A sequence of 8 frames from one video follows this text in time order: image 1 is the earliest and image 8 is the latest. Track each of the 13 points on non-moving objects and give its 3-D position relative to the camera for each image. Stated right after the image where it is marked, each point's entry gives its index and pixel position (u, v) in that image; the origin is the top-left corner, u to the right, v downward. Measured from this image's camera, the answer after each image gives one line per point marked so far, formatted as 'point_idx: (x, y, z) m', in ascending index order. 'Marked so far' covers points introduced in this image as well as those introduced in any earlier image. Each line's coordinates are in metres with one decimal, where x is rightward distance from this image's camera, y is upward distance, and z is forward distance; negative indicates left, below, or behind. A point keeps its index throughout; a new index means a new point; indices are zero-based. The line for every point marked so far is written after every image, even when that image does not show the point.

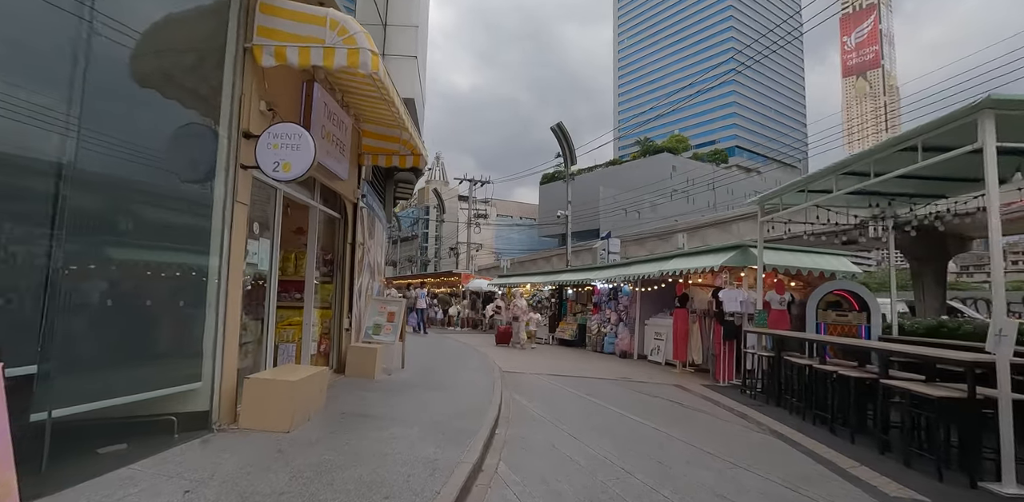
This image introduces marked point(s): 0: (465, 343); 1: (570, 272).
0: (-1.6, -3.1, +17.7) m
1: (+2.2, -0.8, +19.7) m
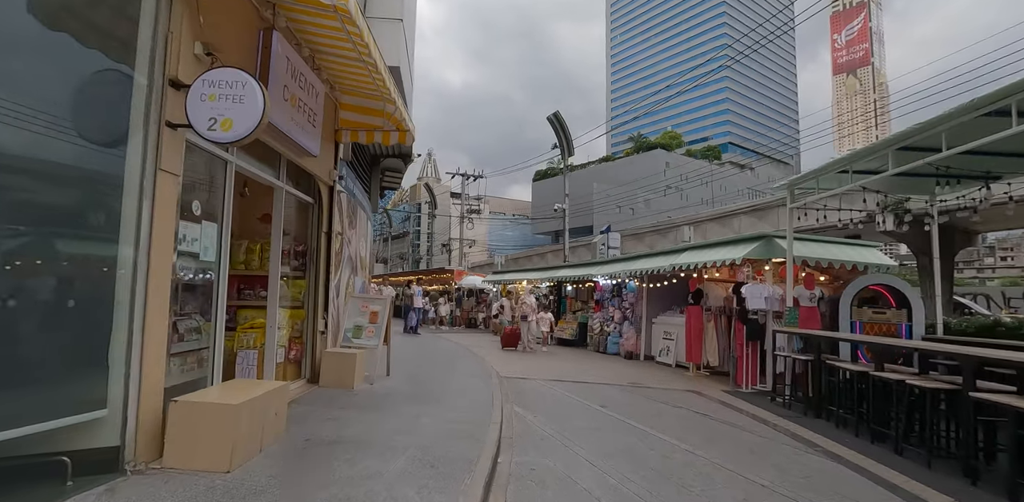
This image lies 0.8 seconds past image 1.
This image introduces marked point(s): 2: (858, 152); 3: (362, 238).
0: (-1.7, -2.9, +16.6) m
1: (+2.0, -0.6, +18.6) m
2: (+4.7, +1.4, +7.1) m
3: (-2.9, +0.2, +10.1) m
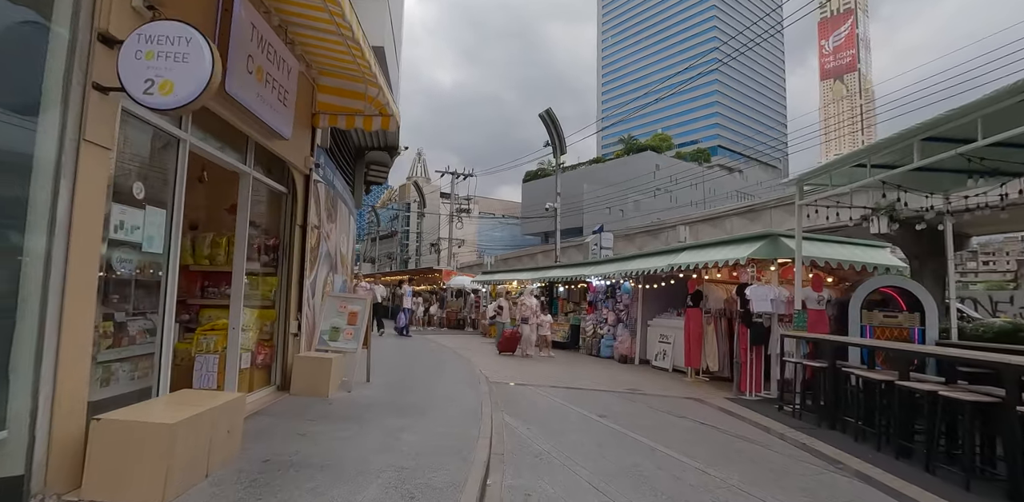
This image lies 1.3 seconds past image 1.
0: (-2.0, -2.9, +15.9) m
1: (+1.7, -0.6, +18.1) m
2: (+4.6, +1.4, +6.6) m
3: (-3.1, +0.3, +9.4) m
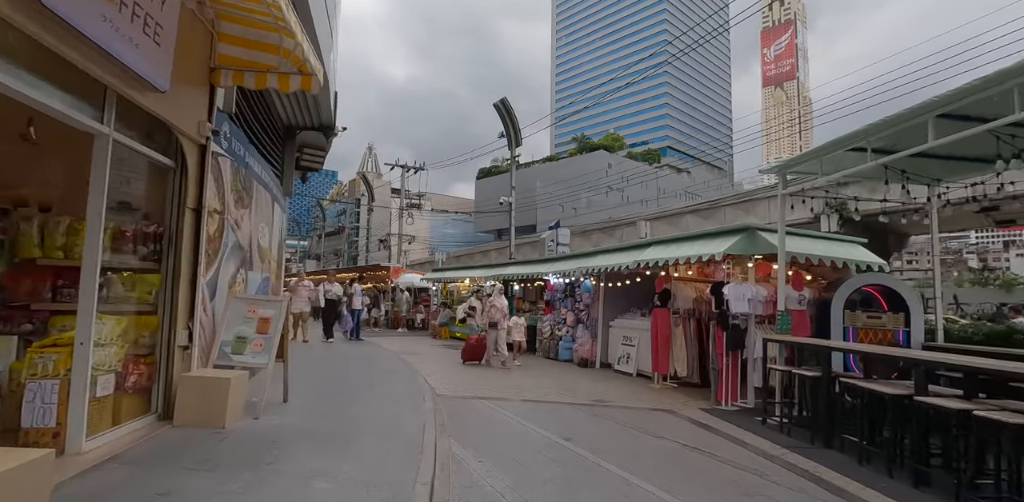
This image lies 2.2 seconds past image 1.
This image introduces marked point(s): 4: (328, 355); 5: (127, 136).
0: (-3.4, -2.8, +14.5) m
1: (+0.1, -0.5, +17.0) m
2: (+4.1, +1.4, +5.8) m
3: (-3.8, +0.4, +8.0) m
4: (-4.0, -2.3, +11.5) m
5: (-3.4, +1.0, +4.7) m
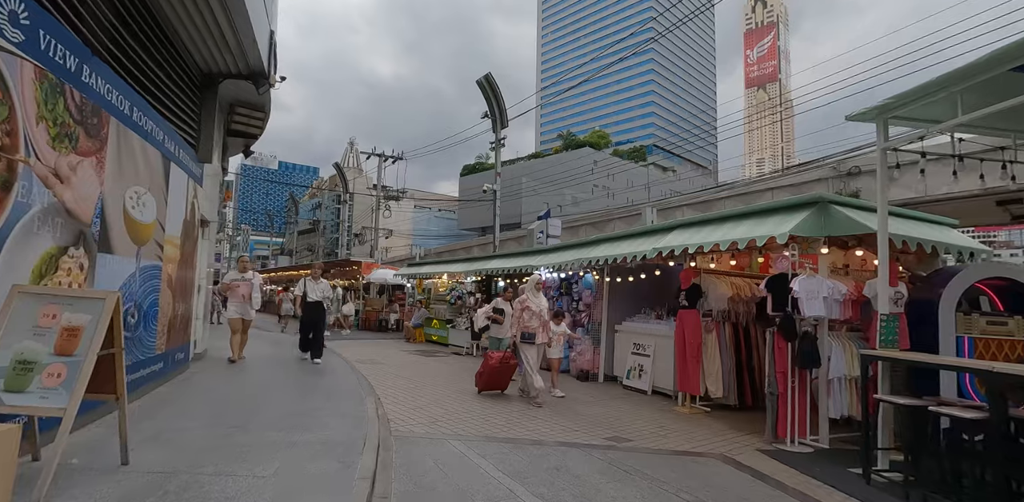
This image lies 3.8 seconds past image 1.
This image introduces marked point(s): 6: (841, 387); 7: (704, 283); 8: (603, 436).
0: (-3.7, -2.5, +12.1) m
1: (-0.3, -0.2, +14.6) m
2: (+4.0, +1.6, +3.6) m
3: (-4.0, +0.7, +5.5) m
4: (-4.3, -2.0, +9.0) m
5: (-3.5, +1.3, +2.2) m
6: (+3.8, -1.6, +6.0) m
7: (+2.9, -0.5, +8.0) m
8: (+1.0, -2.1, +6.0) m
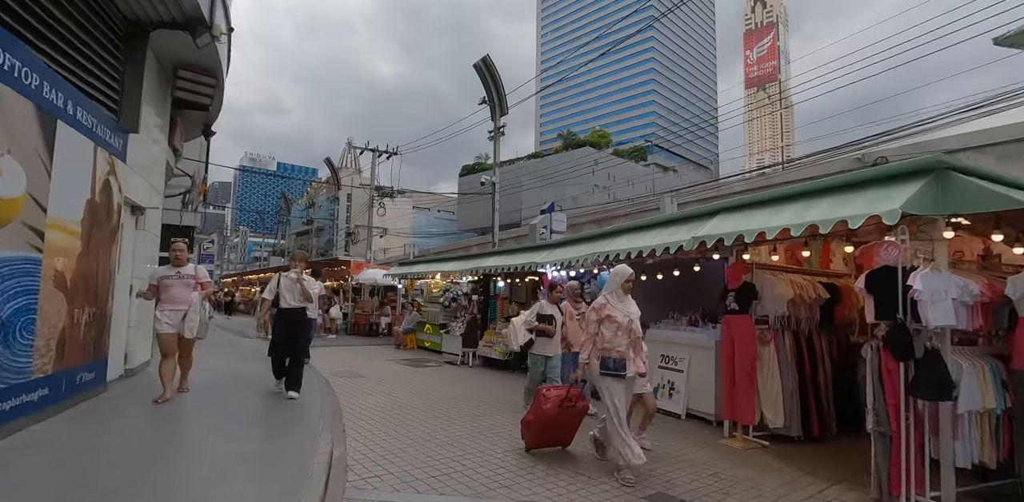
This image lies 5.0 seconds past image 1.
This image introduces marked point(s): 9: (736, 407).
0: (-3.7, -2.4, +10.4) m
1: (-0.3, -0.1, +13.0) m
2: (+4.0, +1.8, +1.9) m
3: (-4.0, +0.8, +3.8) m
4: (-4.3, -1.9, +7.4) m
5: (-3.5, +1.4, +0.6) m
6: (+3.8, -1.4, +4.4) m
7: (+3.0, -0.4, +6.3) m
8: (+1.1, -2.0, +4.3) m
9: (+2.6, -1.8, +6.0) m
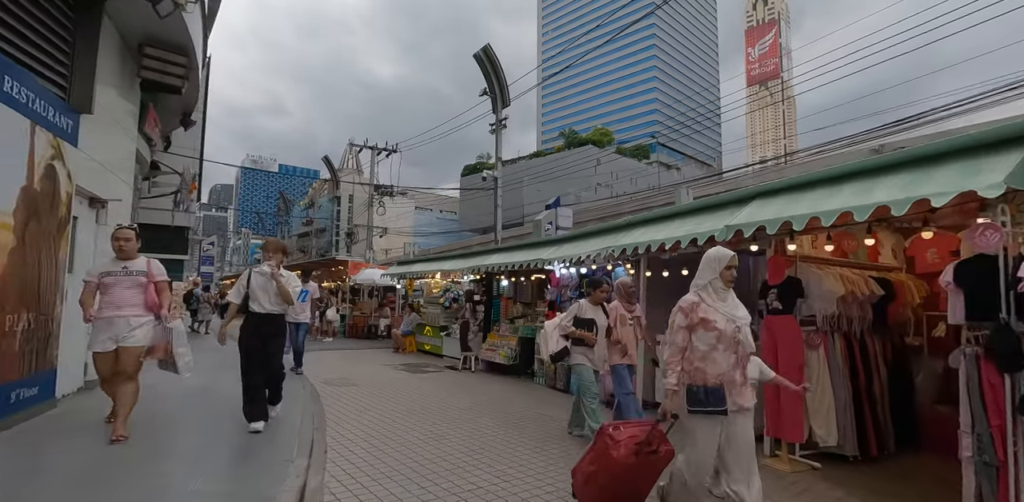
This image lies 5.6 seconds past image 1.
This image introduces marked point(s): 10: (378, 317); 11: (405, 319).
0: (-3.6, -2.3, +9.6) m
1: (-0.2, 0.0, +12.1) m
2: (+4.1, +1.9, +1.1) m
3: (-3.9, +0.8, +3.0) m
4: (-4.2, -1.9, +6.5) m
5: (-3.4, +1.4, -0.3) m
6: (+3.9, -1.3, +3.5) m
7: (+3.0, -0.3, +5.5) m
8: (+1.1, -1.9, +3.5) m
9: (+2.7, -1.7, +5.1) m
10: (-5.2, -2.5, +20.0) m
11: (-3.2, -2.0, +15.6) m
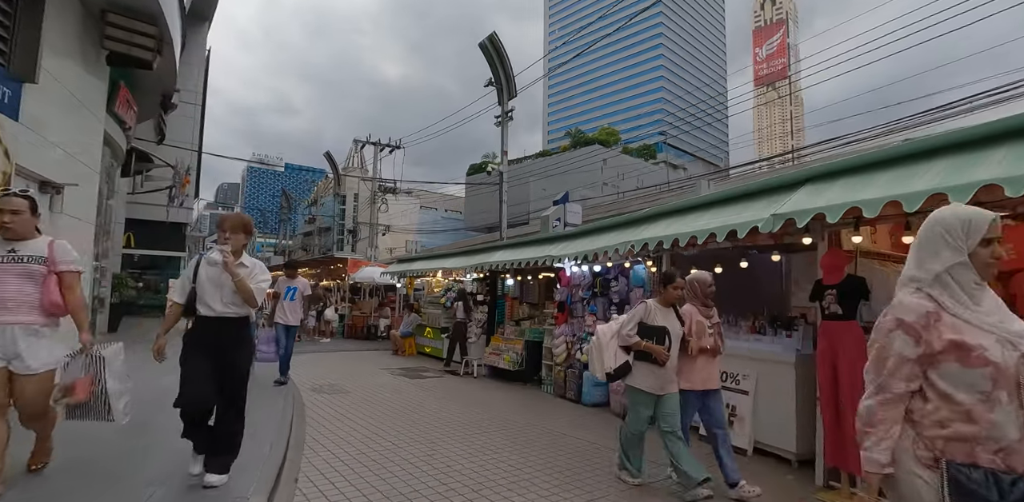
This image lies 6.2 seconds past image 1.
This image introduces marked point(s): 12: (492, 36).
0: (-3.5, -2.2, +8.8) m
1: (-0.1, +0.1, +11.3) m
2: (+4.1, +2.0, +0.2) m
3: (-3.9, +0.9, +2.2) m
4: (-4.1, -1.8, +5.8) m
5: (-3.4, +1.5, -1.0) m
6: (+3.9, -1.3, +2.6) m
7: (+3.1, -0.2, +4.6) m
8: (+1.2, -1.8, +2.6) m
9: (+2.7, -1.6, +4.3) m
10: (-5.0, -2.4, +19.2) m
11: (-3.0, -1.9, +14.8) m
12: (-0.7, +7.4, +17.9) m
